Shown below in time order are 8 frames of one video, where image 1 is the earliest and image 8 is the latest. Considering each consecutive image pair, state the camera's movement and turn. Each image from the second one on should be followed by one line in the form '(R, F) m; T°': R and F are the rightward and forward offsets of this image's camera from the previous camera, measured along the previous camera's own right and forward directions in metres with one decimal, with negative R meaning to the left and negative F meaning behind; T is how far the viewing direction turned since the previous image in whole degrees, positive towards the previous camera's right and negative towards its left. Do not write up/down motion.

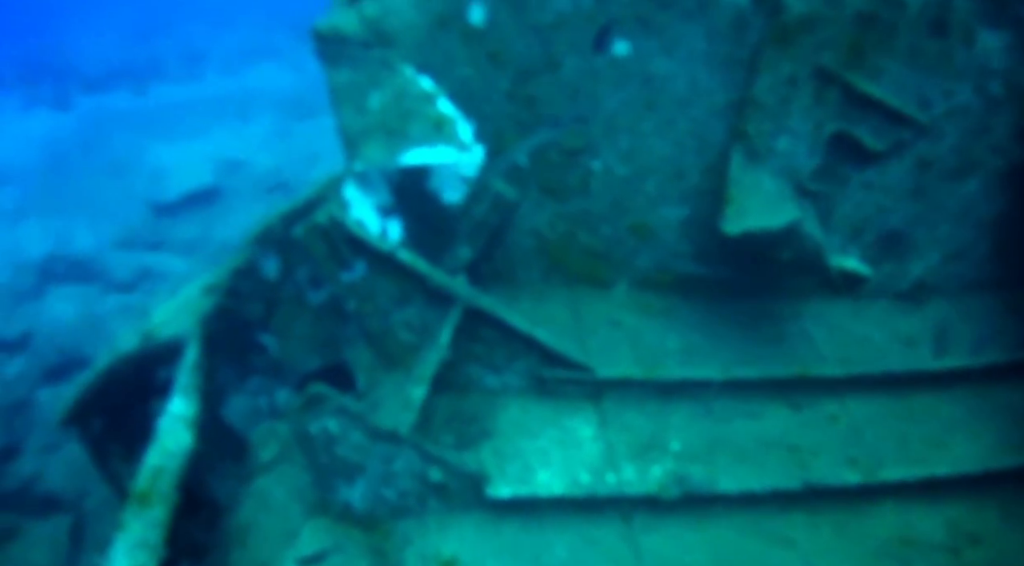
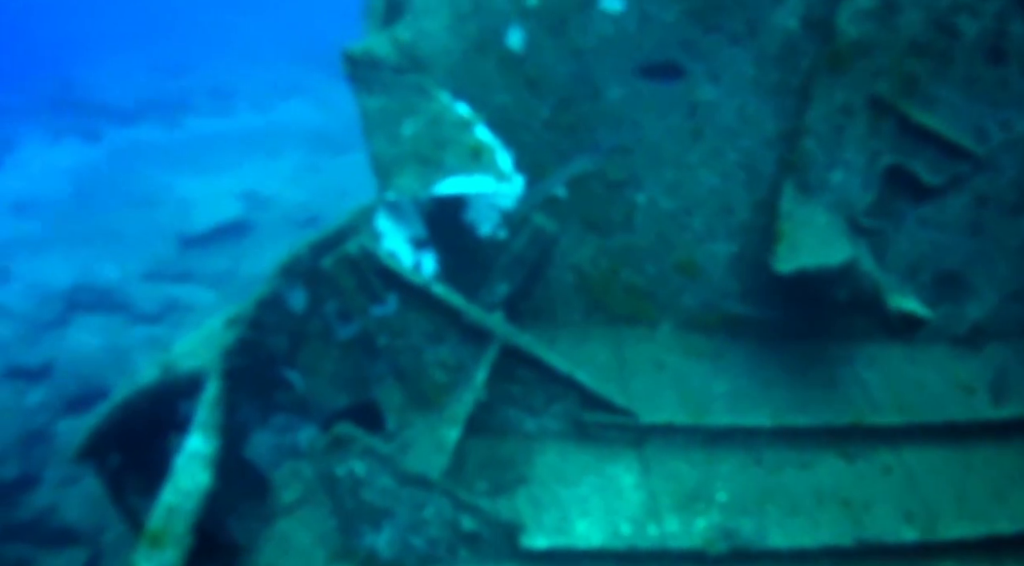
(-0.1, +0.3) m; -1°
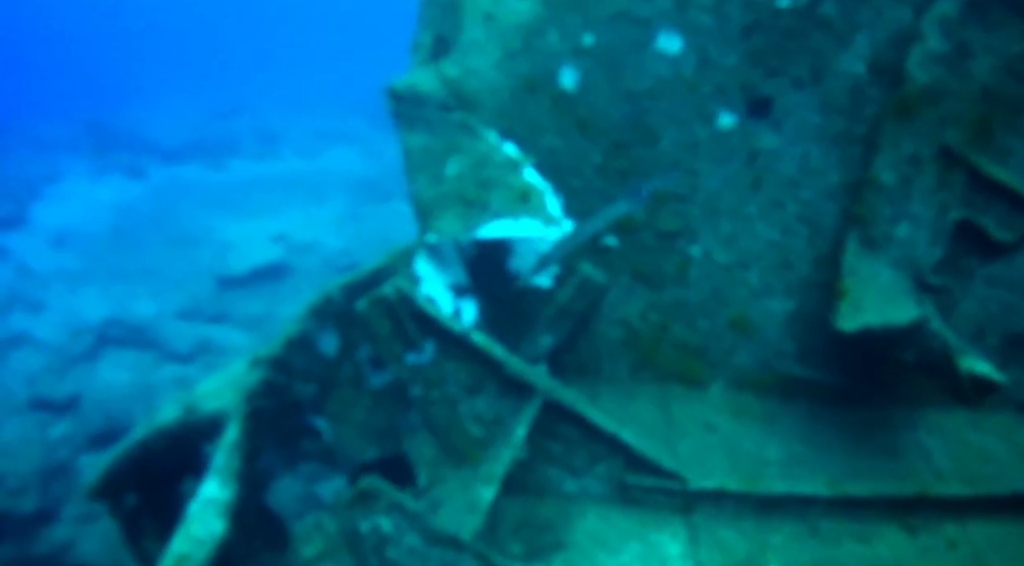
(-0.1, +0.4) m; -1°
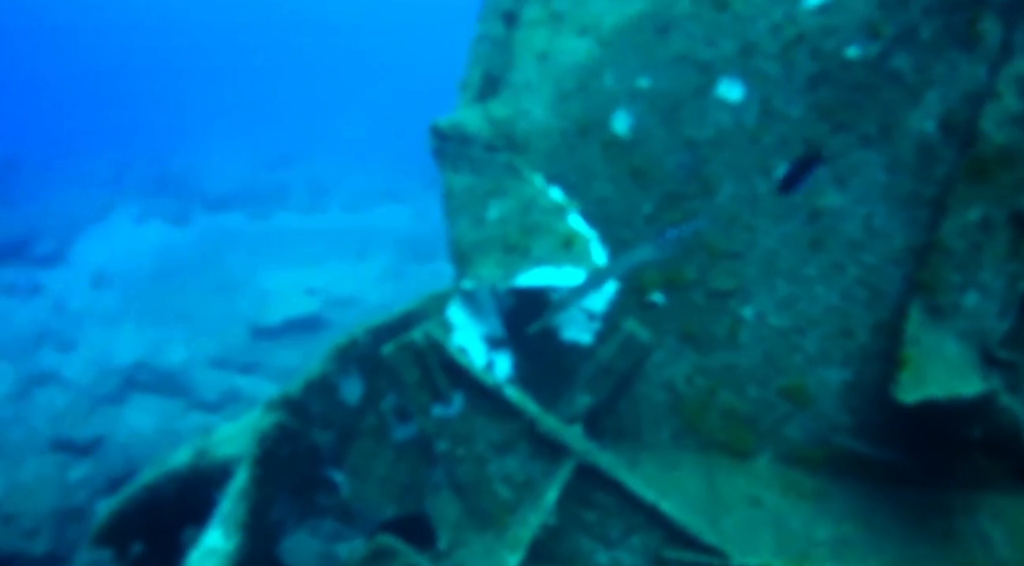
(0.0, +0.4) m; -2°
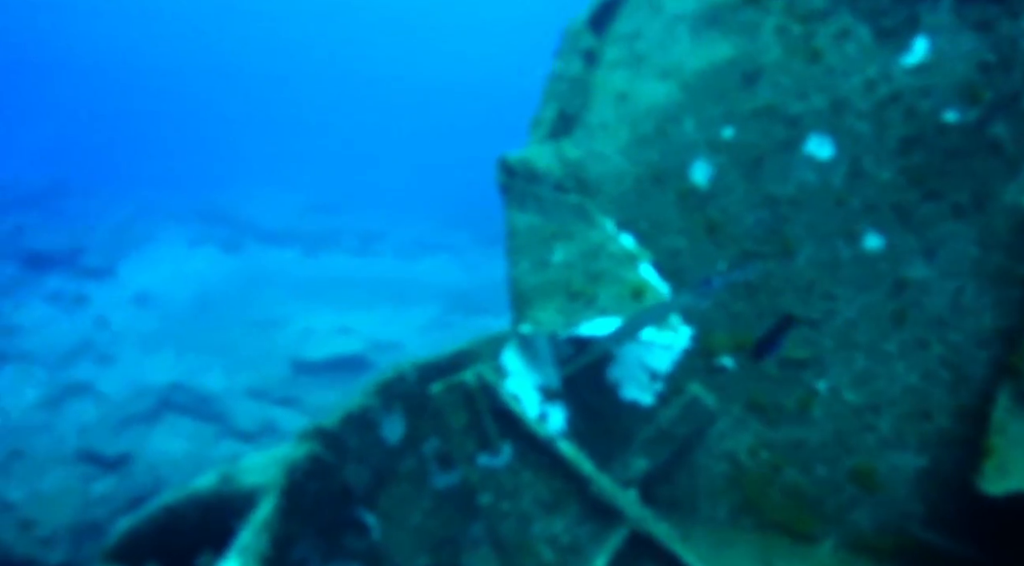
(-0.1, +0.3) m; -2°
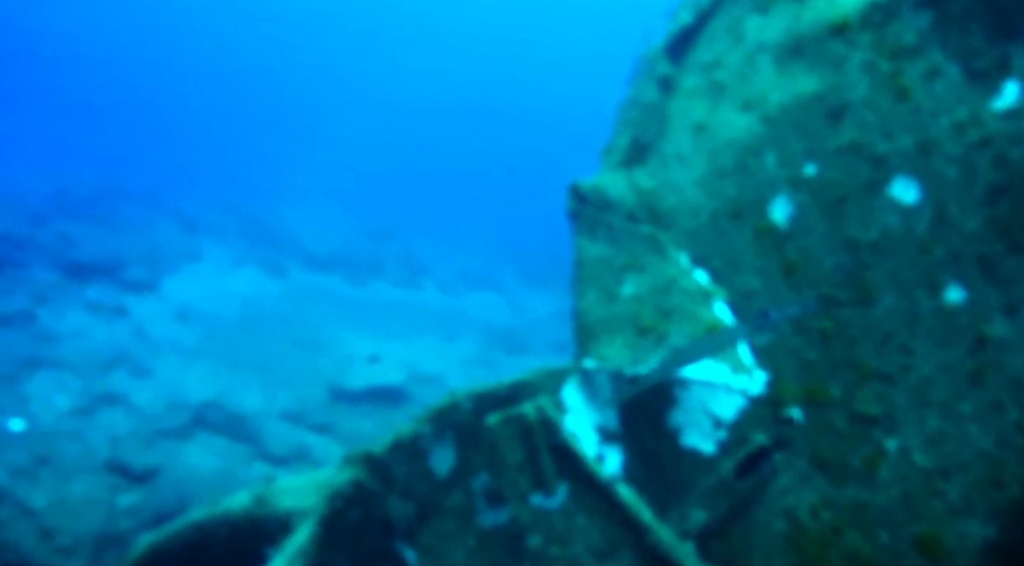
(-0.1, +0.2) m; -2°
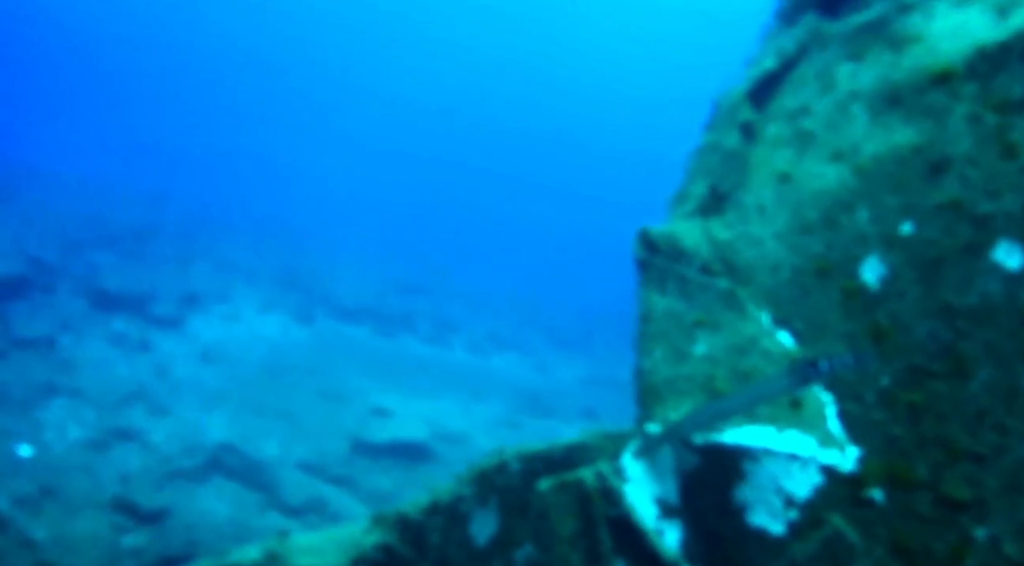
(-0.2, +0.5) m; -1°
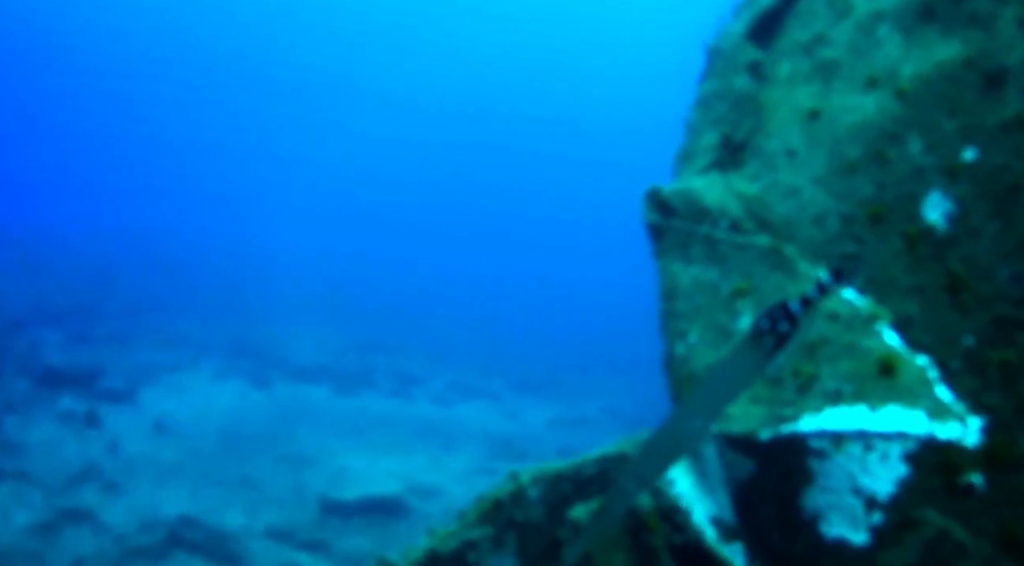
(-0.1, +0.9) m; +3°
